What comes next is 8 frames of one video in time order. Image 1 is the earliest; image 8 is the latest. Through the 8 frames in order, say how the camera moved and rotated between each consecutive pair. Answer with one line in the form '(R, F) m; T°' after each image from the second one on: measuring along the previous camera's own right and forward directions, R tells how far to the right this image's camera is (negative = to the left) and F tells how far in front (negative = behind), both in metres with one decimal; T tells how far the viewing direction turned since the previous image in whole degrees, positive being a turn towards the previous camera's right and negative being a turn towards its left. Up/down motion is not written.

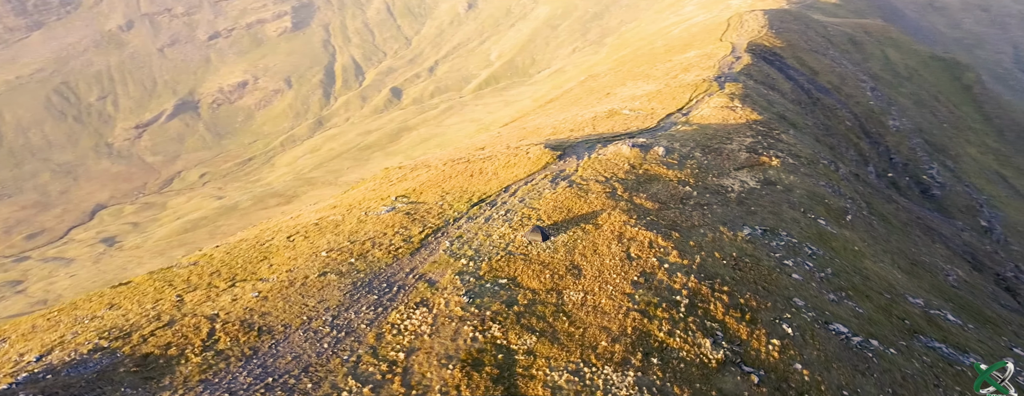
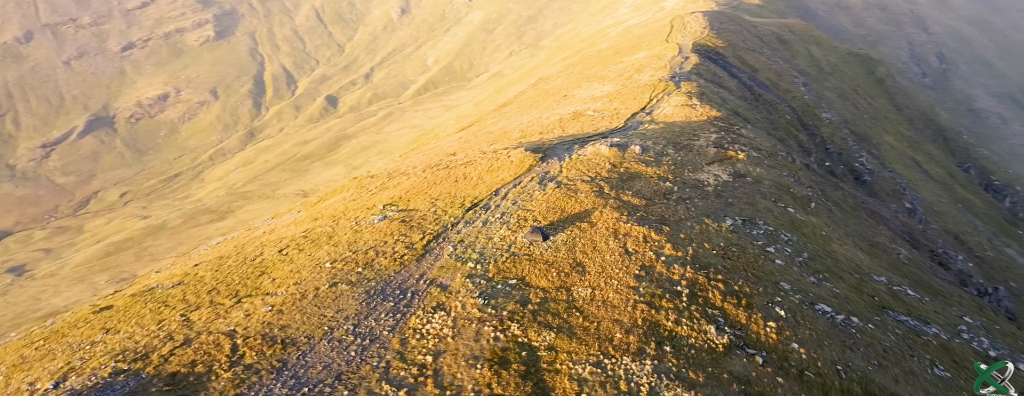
(-1.6, -0.2) m; +4°
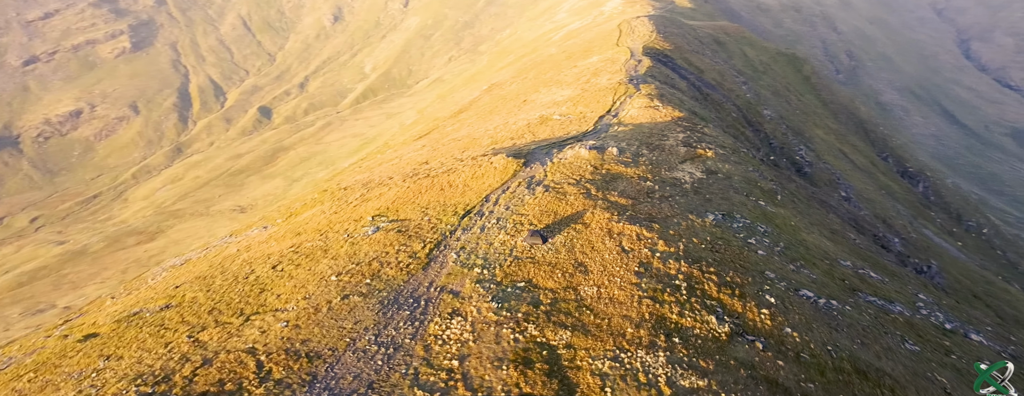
(-1.6, -0.3) m; +4°
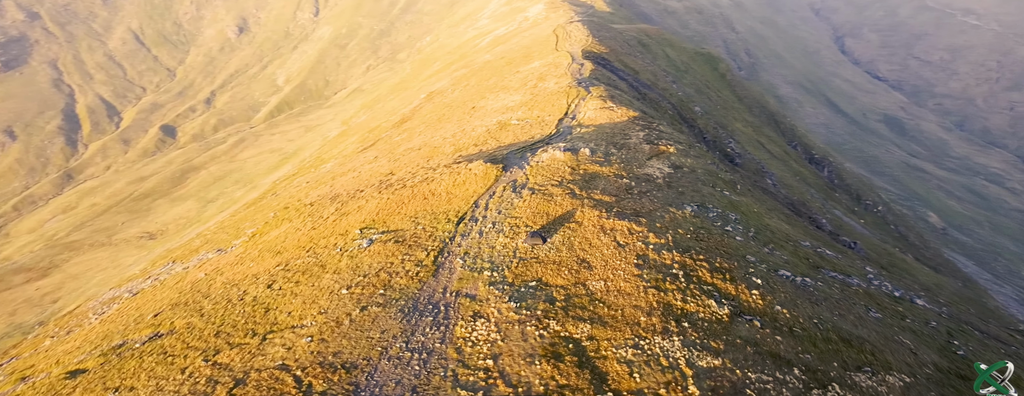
(-2.0, -0.4) m; +5°
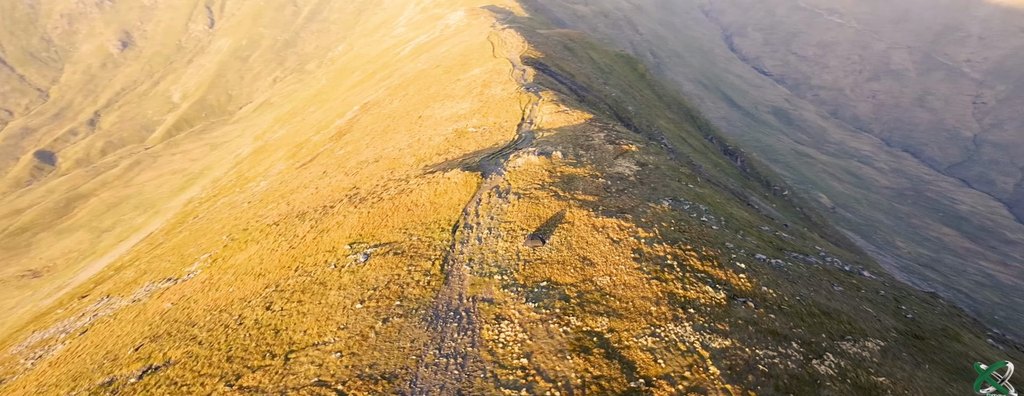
(-2.2, -0.4) m; +5°
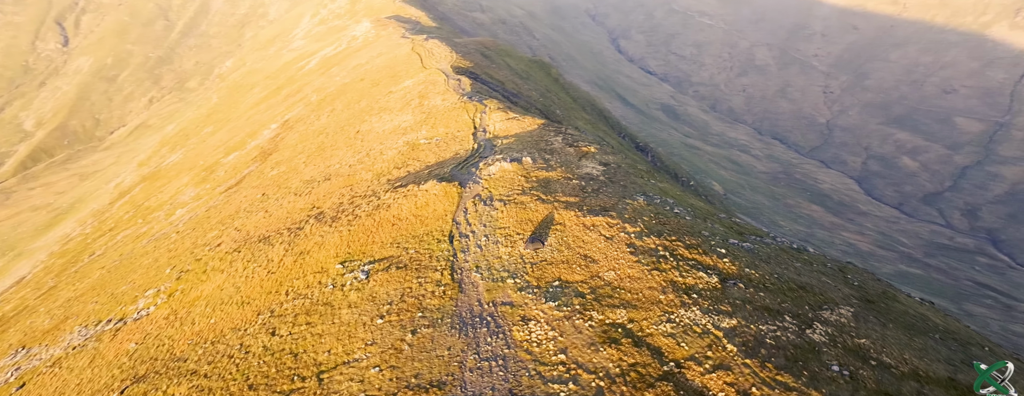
(-2.6, -0.6) m; +6°
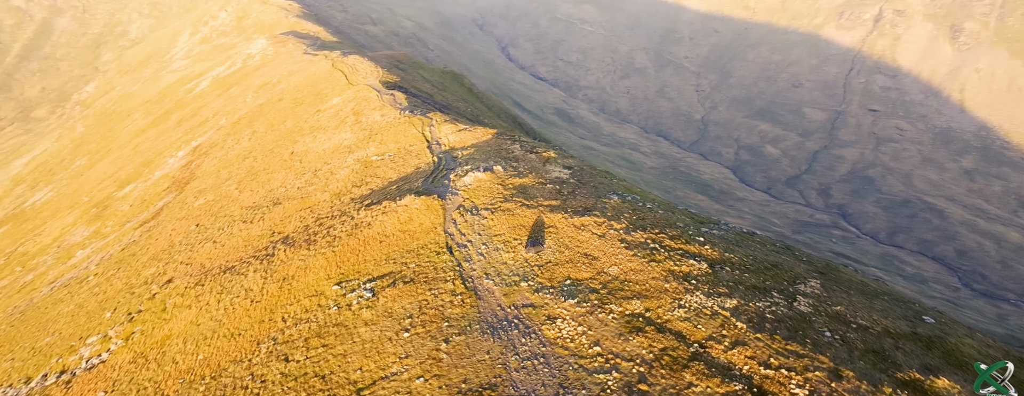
(-2.7, -0.8) m; +6°
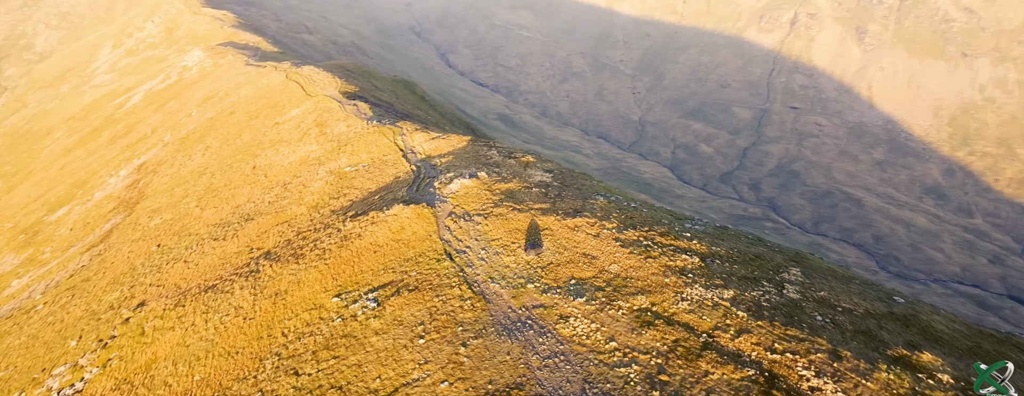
(-1.5, -0.6) m; +3°
